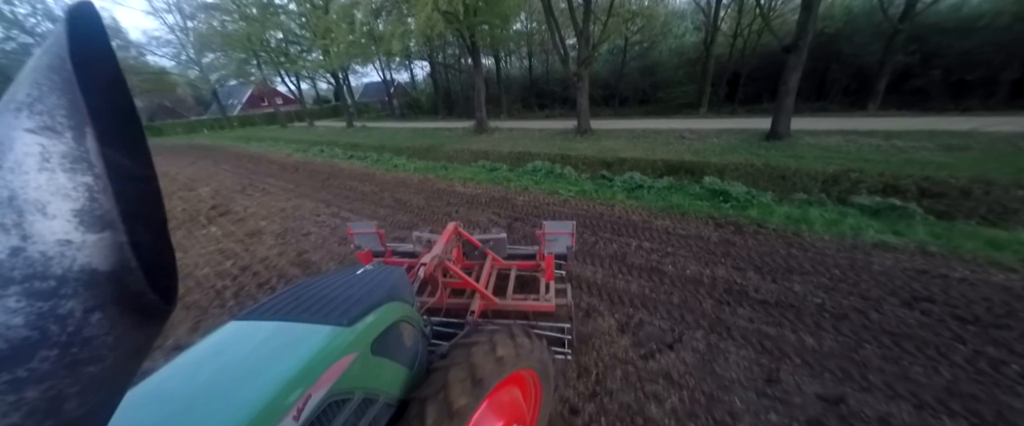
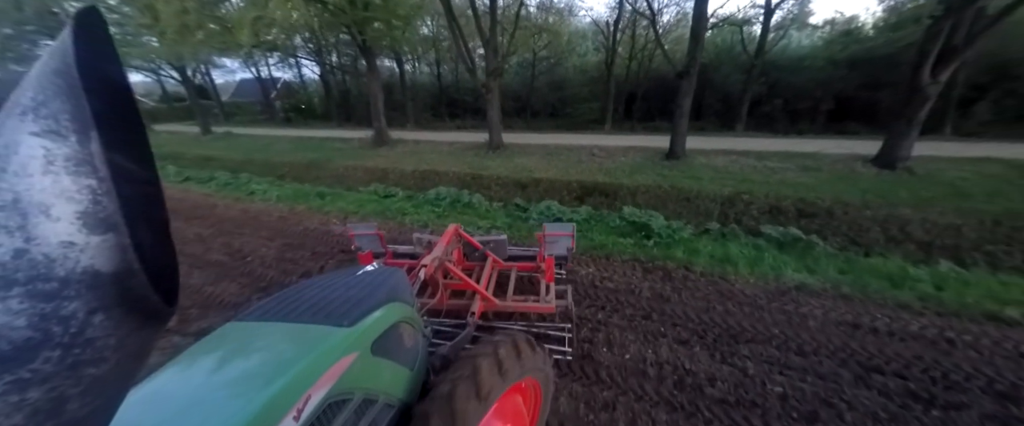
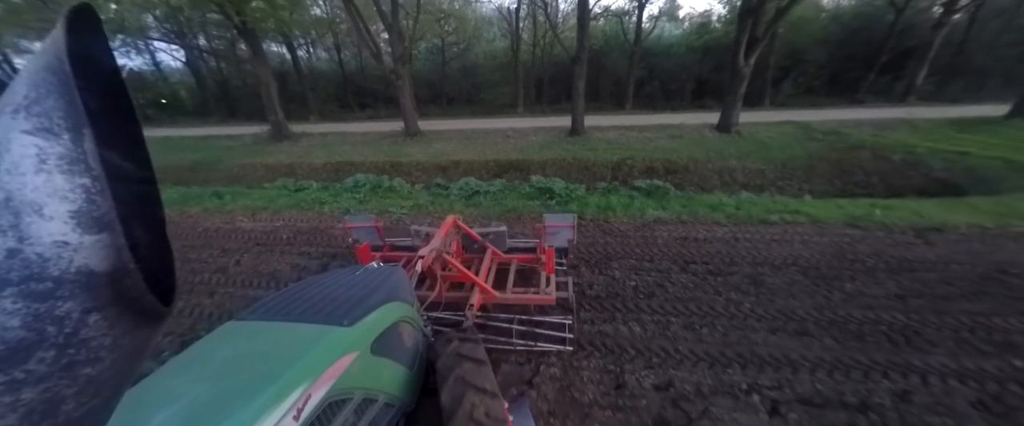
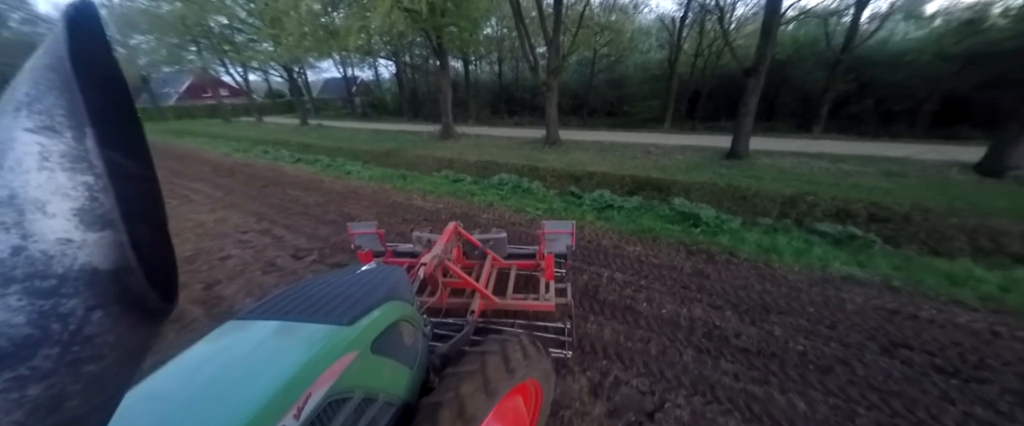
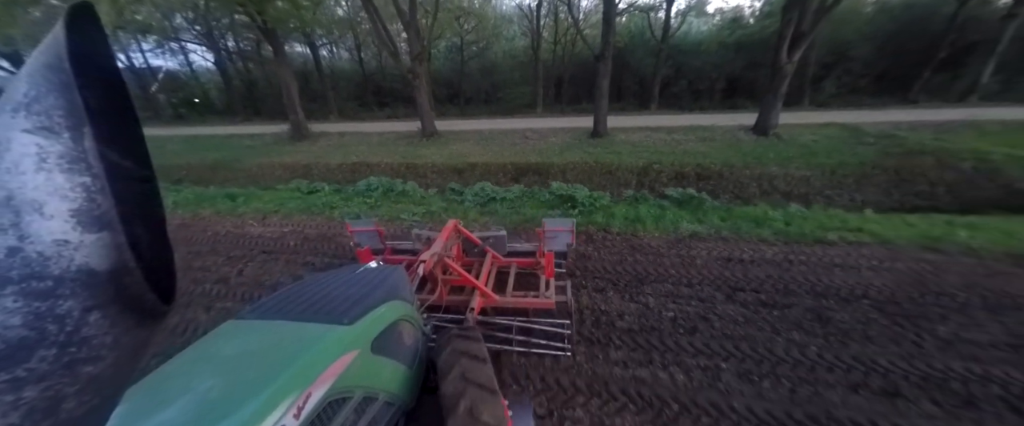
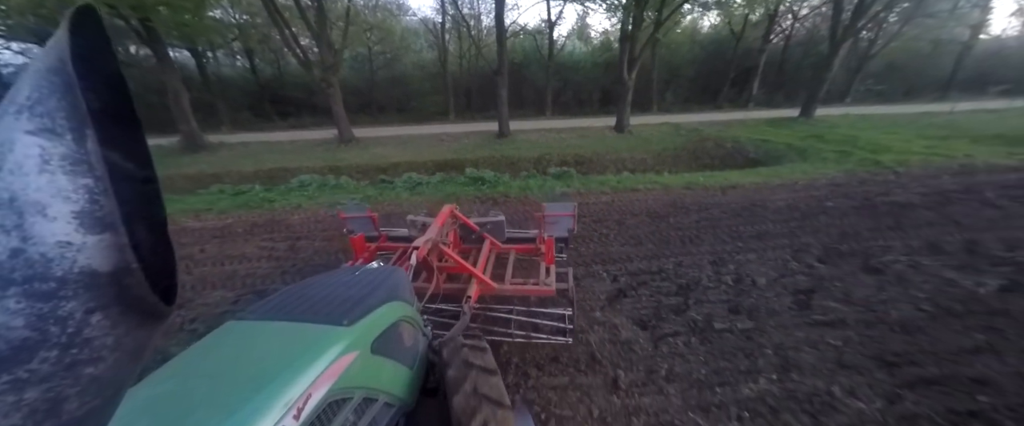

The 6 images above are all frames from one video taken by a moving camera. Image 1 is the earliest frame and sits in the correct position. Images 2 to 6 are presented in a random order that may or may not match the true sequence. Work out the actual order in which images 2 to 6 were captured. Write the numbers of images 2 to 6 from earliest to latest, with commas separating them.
4, 2, 5, 3, 6
